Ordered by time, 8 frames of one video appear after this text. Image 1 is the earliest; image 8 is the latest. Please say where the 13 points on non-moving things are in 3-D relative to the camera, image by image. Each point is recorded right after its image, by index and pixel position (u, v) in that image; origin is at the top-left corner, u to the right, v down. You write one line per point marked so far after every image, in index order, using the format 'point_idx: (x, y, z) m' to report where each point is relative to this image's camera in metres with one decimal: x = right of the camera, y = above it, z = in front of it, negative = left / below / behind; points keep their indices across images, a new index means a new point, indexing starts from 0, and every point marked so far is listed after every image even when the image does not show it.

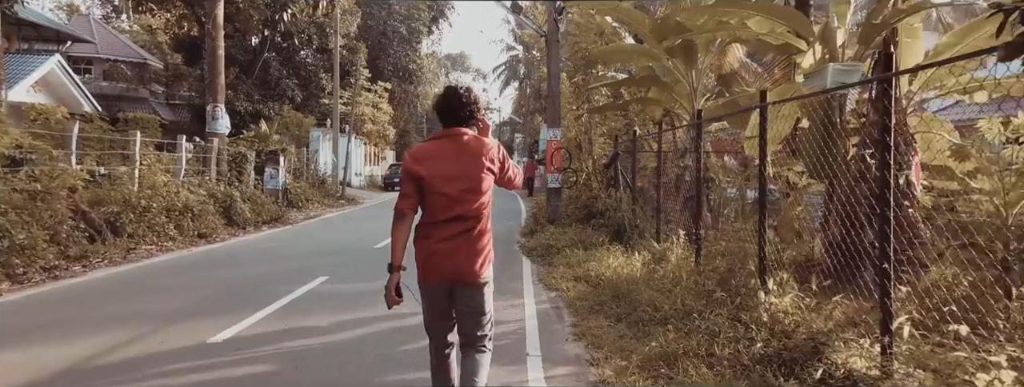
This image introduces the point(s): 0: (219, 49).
0: (-5.5, +2.7, +12.0) m
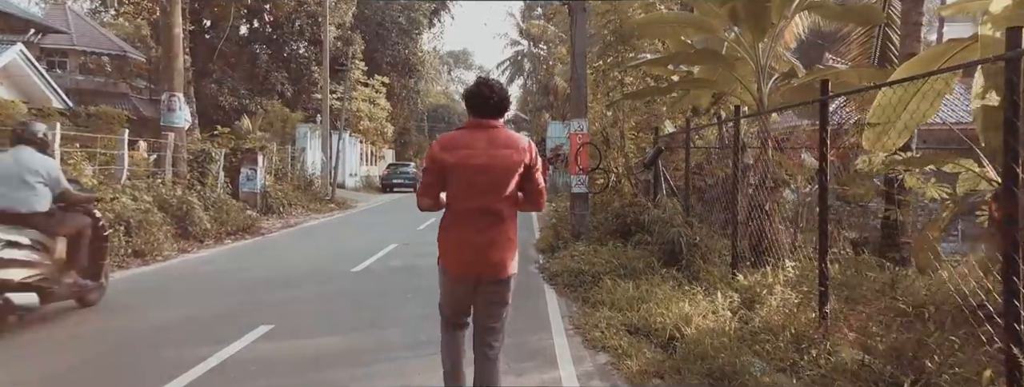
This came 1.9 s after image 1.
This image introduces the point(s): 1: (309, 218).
0: (-5.3, +2.6, +10.1) m
1: (-4.6, -0.6, +14.3) m
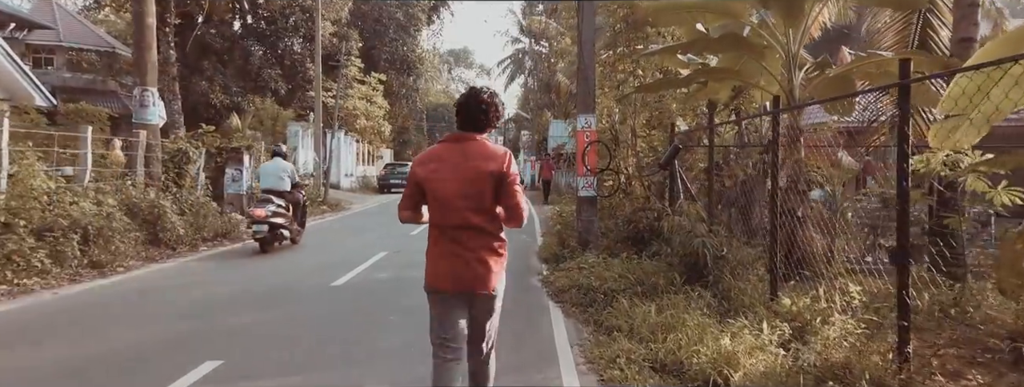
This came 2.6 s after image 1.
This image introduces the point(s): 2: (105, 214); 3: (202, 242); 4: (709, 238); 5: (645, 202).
0: (-5.3, +2.6, +9.3) m
1: (-4.6, -0.6, +13.5) m
2: (-4.9, -0.2, +7.6) m
3: (-4.6, -0.7, +9.4) m
4: (+1.6, -0.4, +5.2) m
5: (+1.6, -0.1, +7.5) m
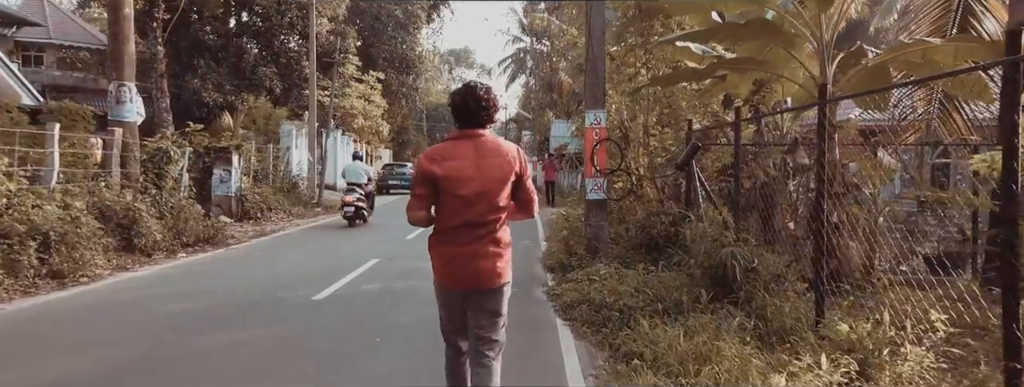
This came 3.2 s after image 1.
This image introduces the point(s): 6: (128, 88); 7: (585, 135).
0: (-5.3, +2.6, +8.7) m
1: (-4.6, -0.6, +12.9) m
2: (-4.8, -0.3, +7.0) m
3: (-4.6, -0.7, +8.8) m
4: (+1.7, -0.4, +4.6) m
5: (+1.6, -0.1, +6.9) m
6: (-5.3, +1.5, +8.8) m
7: (+0.8, +0.6, +6.7) m
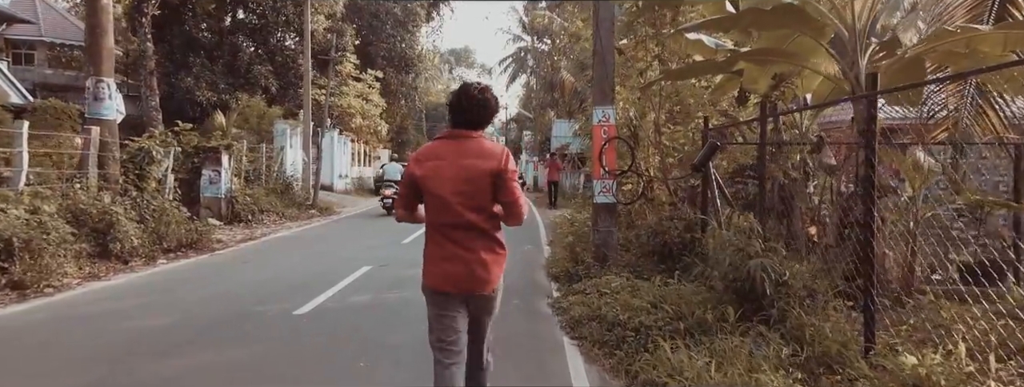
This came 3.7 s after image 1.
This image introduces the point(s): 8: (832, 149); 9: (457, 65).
0: (-5.3, +2.5, +8.2) m
1: (-4.6, -0.7, +12.4) m
2: (-4.8, -0.3, +6.5) m
3: (-4.5, -0.8, +8.3) m
4: (+1.7, -0.4, +4.1) m
5: (+1.6, -0.2, +6.4) m
6: (-5.3, +1.4, +8.3) m
7: (+0.8, +0.6, +6.2) m
8: (+3.1, +0.4, +6.1) m
9: (-0.6, +1.5, +7.2) m
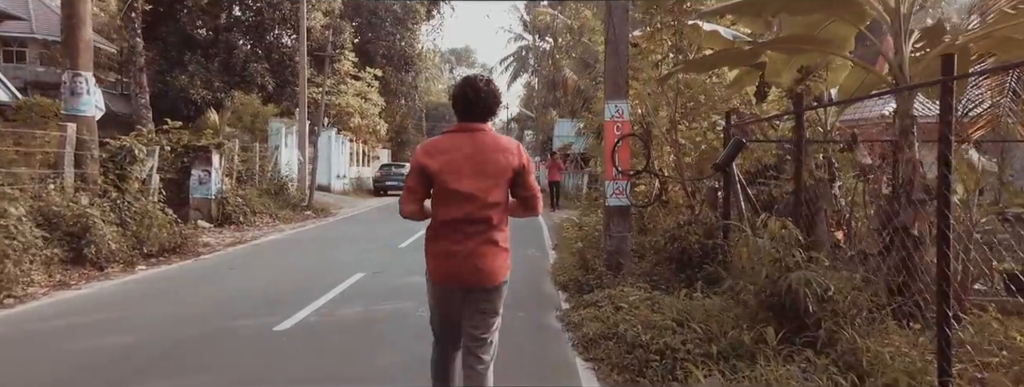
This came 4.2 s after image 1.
0: (-5.2, +2.5, +7.7) m
1: (-4.5, -0.7, +11.9) m
2: (-4.8, -0.3, +6.0) m
3: (-4.5, -0.8, +7.8) m
4: (+1.7, -0.4, +3.6) m
5: (+1.7, -0.2, +5.9) m
6: (-5.3, +1.4, +7.8) m
7: (+0.8, +0.6, +5.6) m
8: (+3.1, +0.4, +5.5) m
9: (-0.6, +1.4, +6.7) m
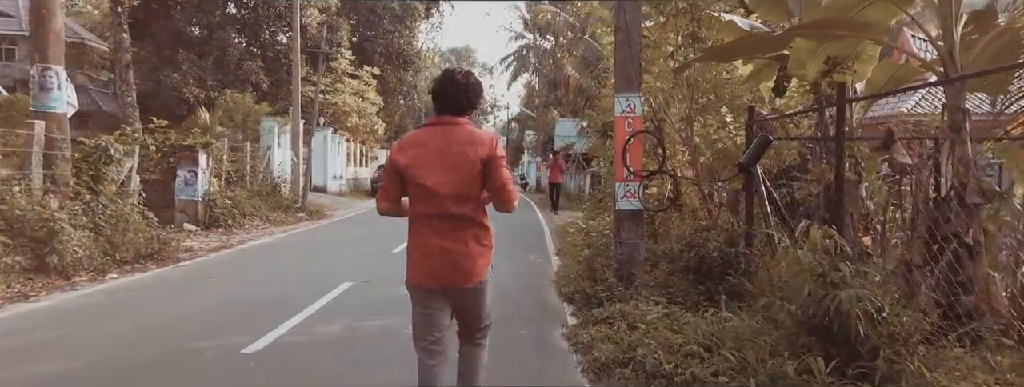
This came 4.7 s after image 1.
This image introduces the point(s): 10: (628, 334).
0: (-5.2, +2.5, +7.2) m
1: (-4.5, -0.7, +11.4) m
2: (-4.8, -0.3, +5.5) m
3: (-4.5, -0.8, +7.2) m
4: (+1.7, -0.5, +3.1) m
5: (+1.7, -0.2, +5.4) m
6: (-5.3, +1.4, +7.3) m
7: (+0.8, +0.5, +5.1) m
8: (+3.1, +0.4, +5.0) m
9: (-0.6, +1.4, +6.2) m
10: (+0.7, -0.8, +3.8) m
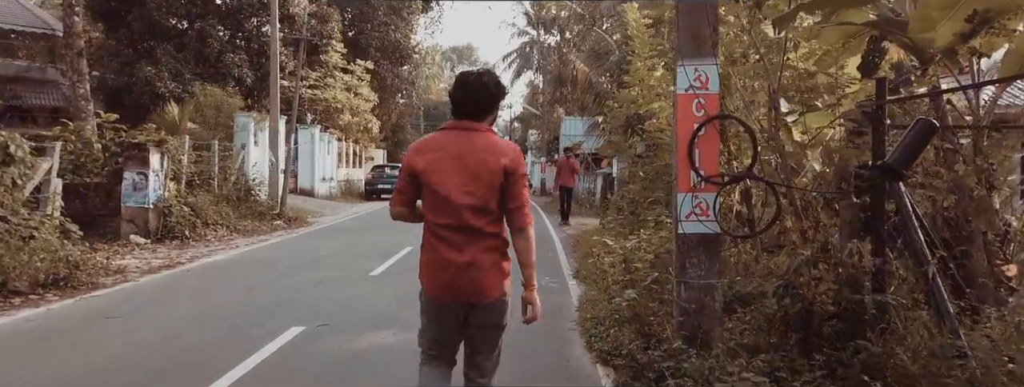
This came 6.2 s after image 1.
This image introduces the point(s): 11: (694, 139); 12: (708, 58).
0: (-5.2, +2.4, +5.5) m
1: (-4.4, -0.8, +9.7) m
2: (-4.7, -0.4, +3.8) m
3: (-4.4, -0.9, +5.6) m
4: (+1.8, -0.5, +1.4) m
5: (+1.8, -0.3, +3.7) m
6: (-5.2, +1.3, +5.6) m
7: (+0.9, +0.5, +3.4) m
8: (+3.2, +0.3, +3.3) m
9: (-0.5, +1.3, +4.5) m
10: (+0.8, -0.9, +2.1) m
11: (+1.0, +0.3, +3.3) m
12: (+1.0, +0.7, +3.4) m
